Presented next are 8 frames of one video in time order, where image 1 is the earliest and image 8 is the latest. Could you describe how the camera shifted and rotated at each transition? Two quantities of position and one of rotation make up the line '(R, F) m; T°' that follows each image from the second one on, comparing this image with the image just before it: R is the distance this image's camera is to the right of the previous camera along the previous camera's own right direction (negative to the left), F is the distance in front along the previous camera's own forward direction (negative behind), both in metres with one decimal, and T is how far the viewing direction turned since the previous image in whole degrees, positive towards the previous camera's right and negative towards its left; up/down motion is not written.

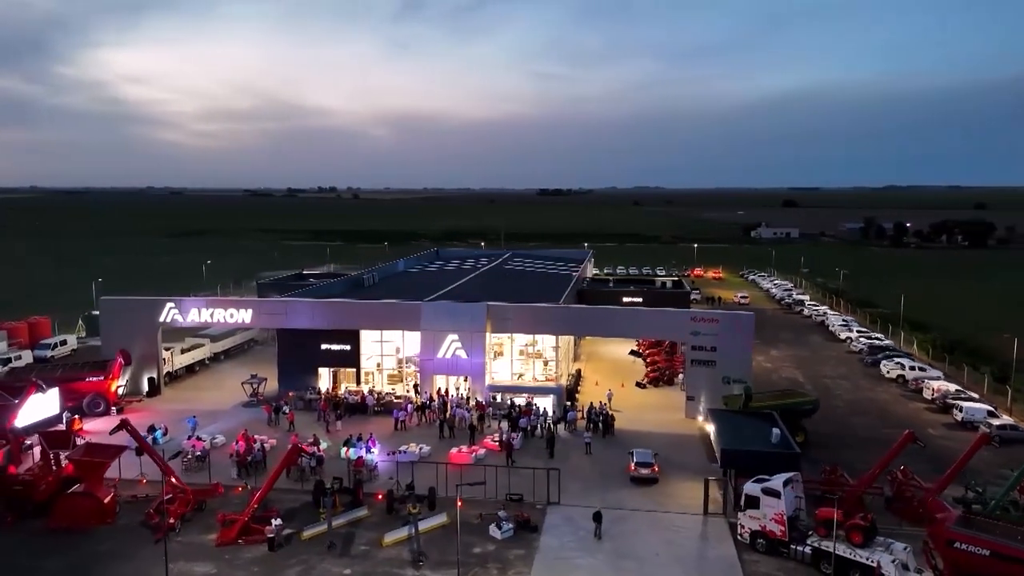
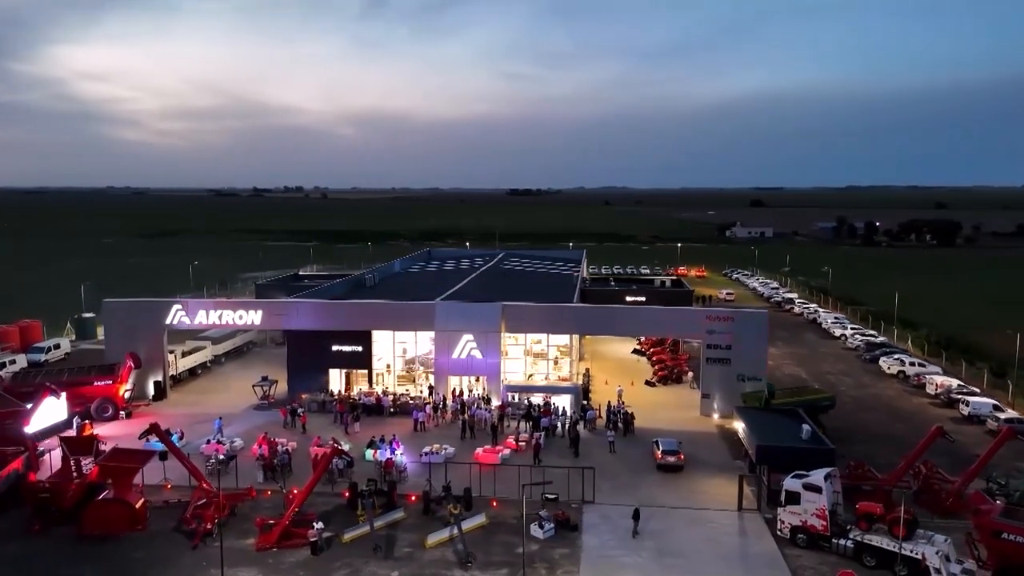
(-1.9, +0.1) m; +2°
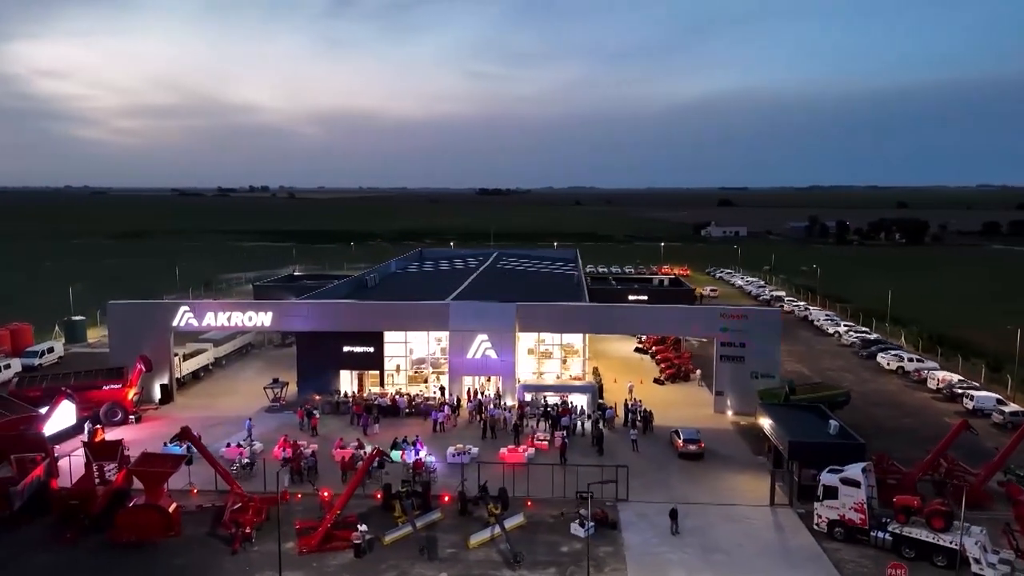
(-1.9, +0.1) m; +2°
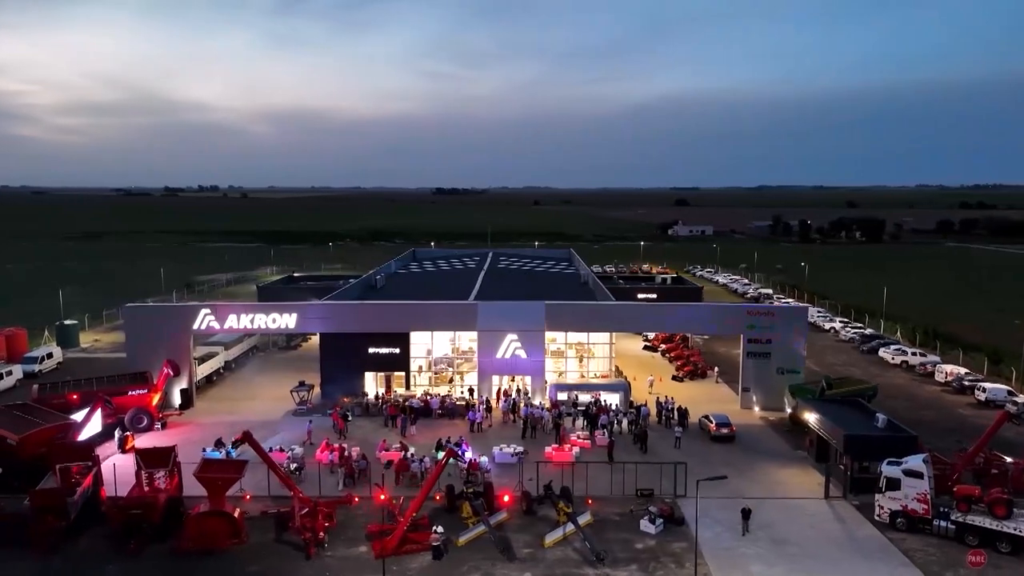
(-3.1, +0.1) m; +3°
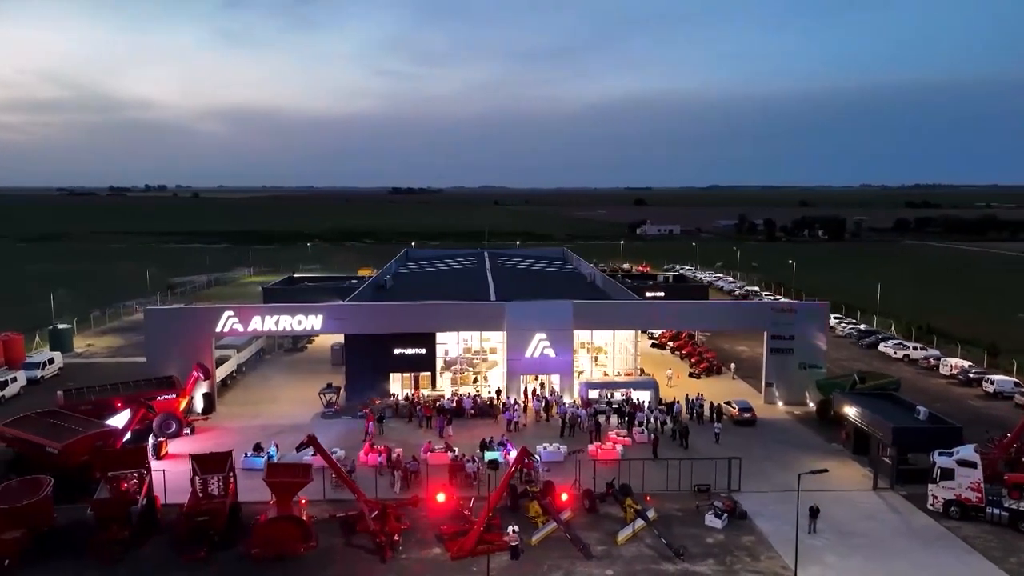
(-3.0, +0.1) m; +3°
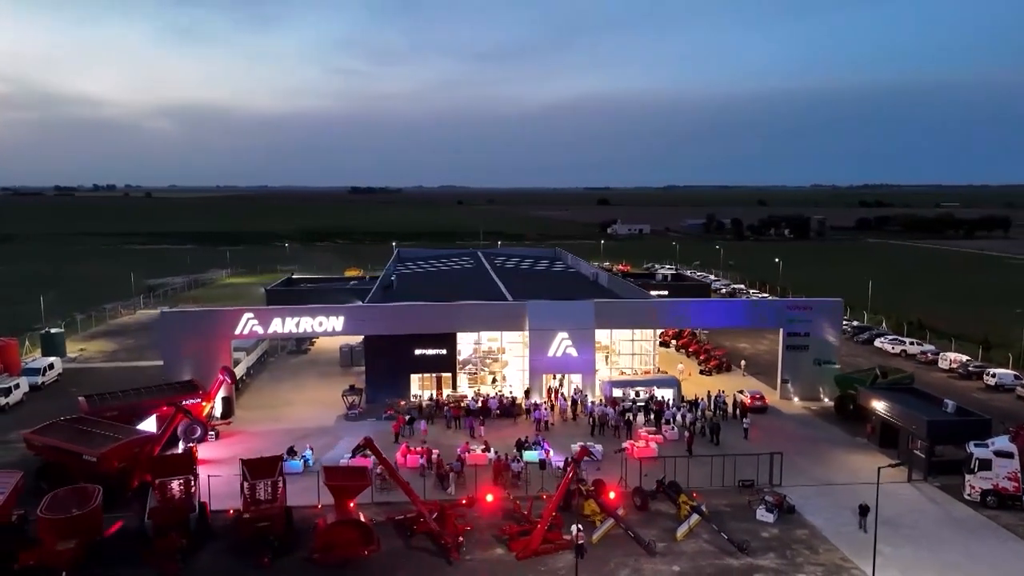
(-2.6, 0.0) m; +3°
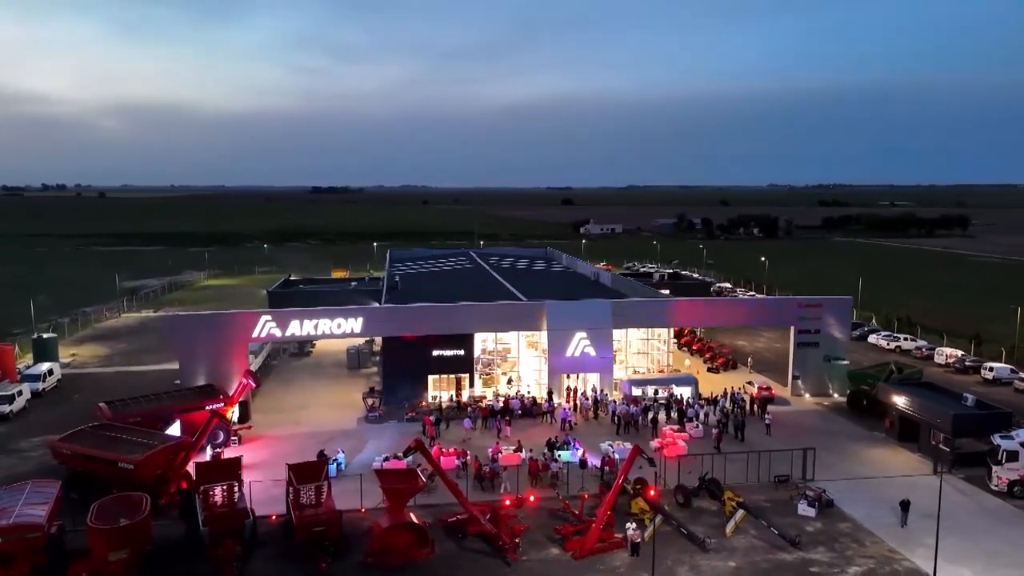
(-2.3, 0.0) m; +3°
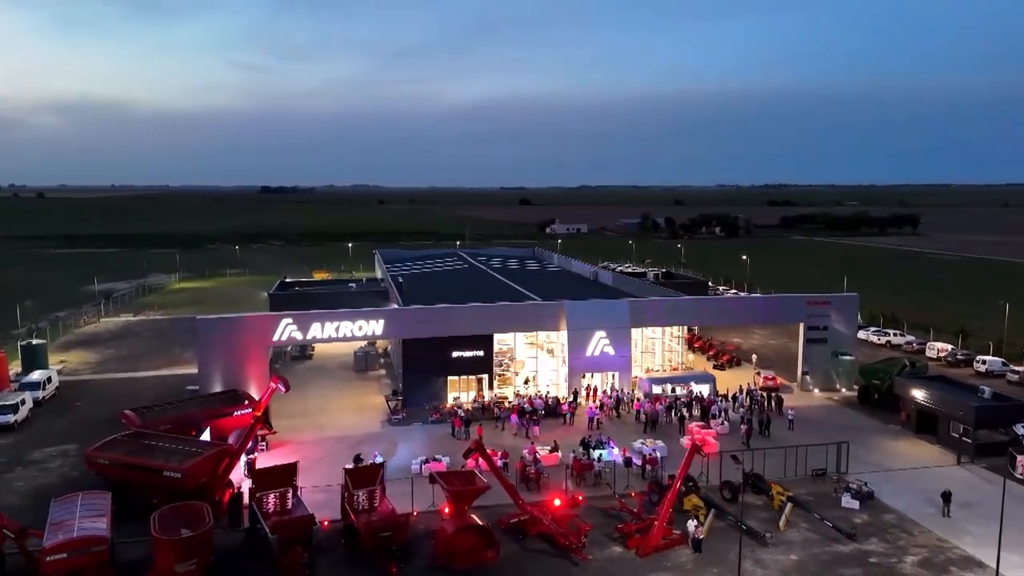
(-2.8, +0.1) m; +3°
